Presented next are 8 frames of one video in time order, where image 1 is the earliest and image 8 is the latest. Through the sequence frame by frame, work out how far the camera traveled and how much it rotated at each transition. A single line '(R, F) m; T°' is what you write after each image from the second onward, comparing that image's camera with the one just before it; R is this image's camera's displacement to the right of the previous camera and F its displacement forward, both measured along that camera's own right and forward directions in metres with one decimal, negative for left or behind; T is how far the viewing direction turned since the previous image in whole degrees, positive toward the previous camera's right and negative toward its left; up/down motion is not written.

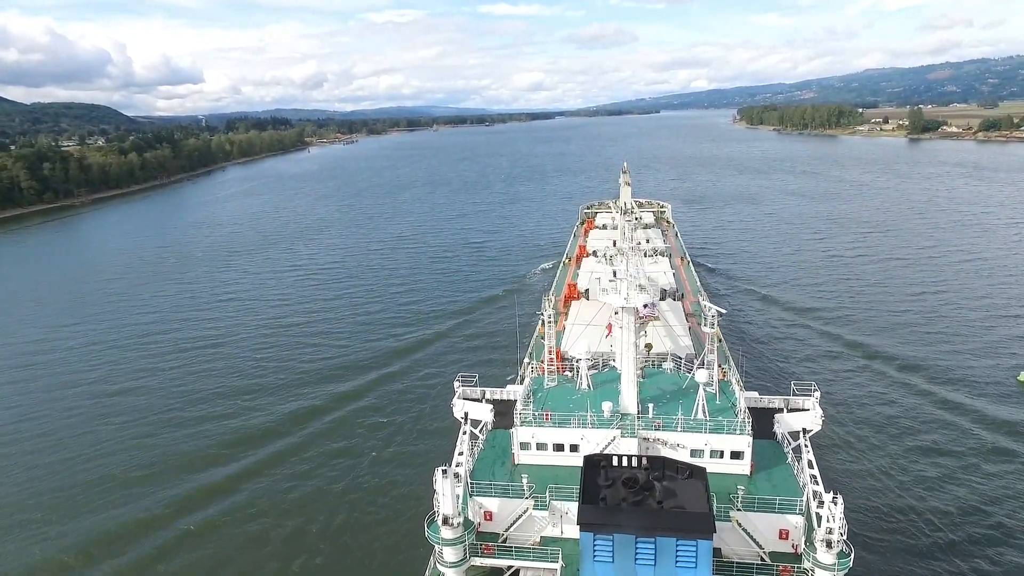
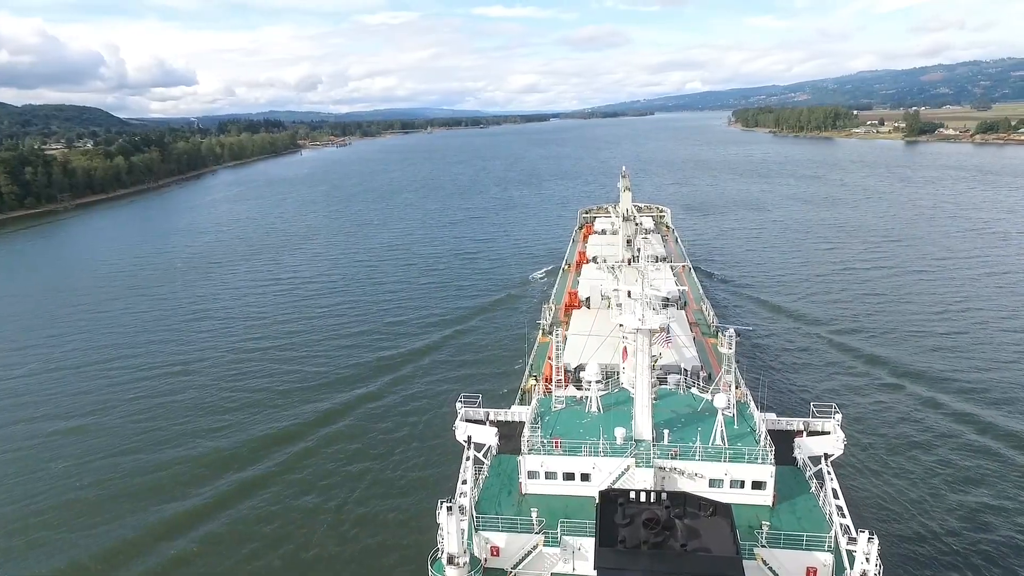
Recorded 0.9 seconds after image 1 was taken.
(+1.8, +0.9) m; 0°
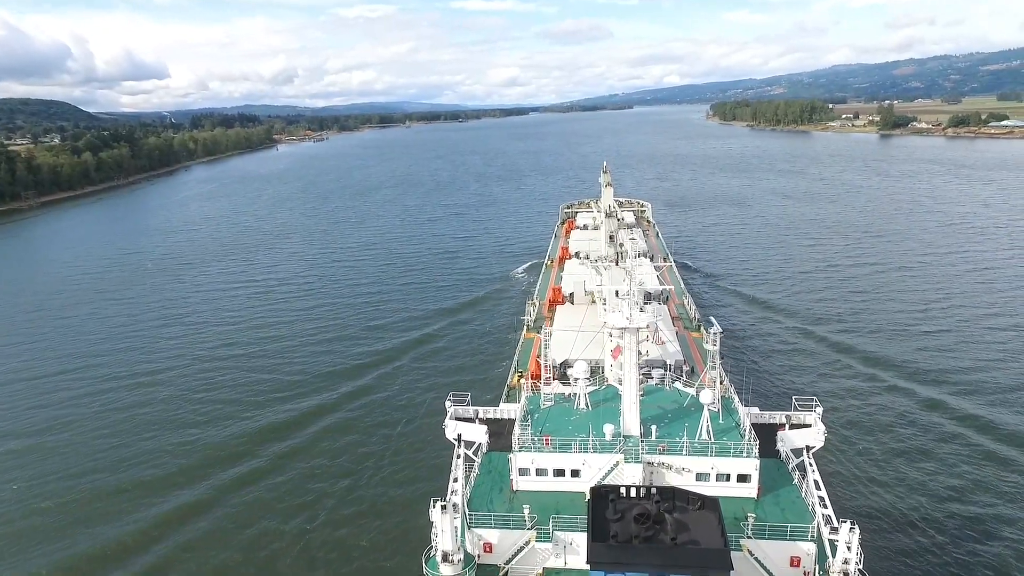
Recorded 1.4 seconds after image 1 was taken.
(0.0, +0.4) m; +2°
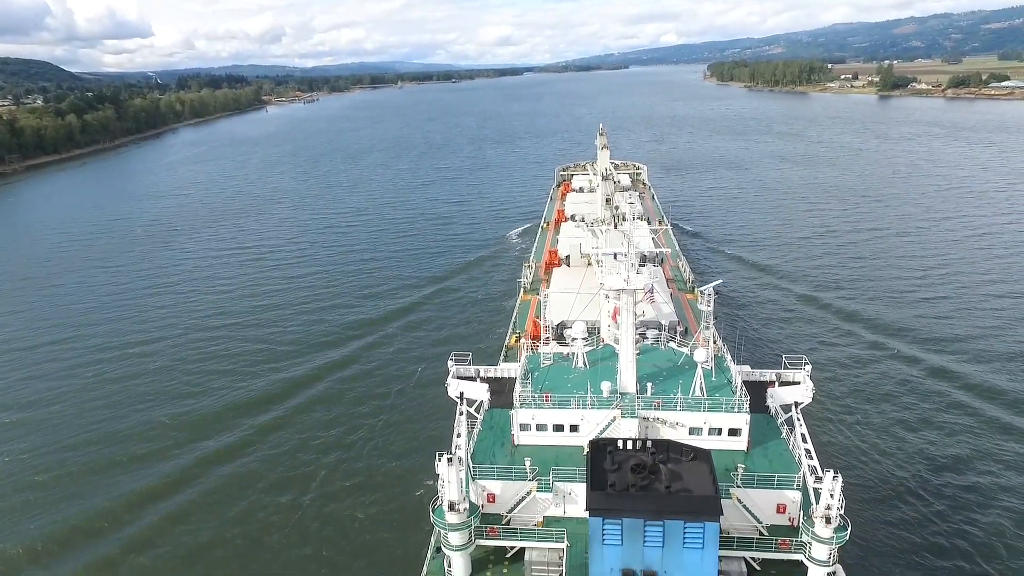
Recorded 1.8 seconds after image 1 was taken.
(0.0, +0.2) m; +1°
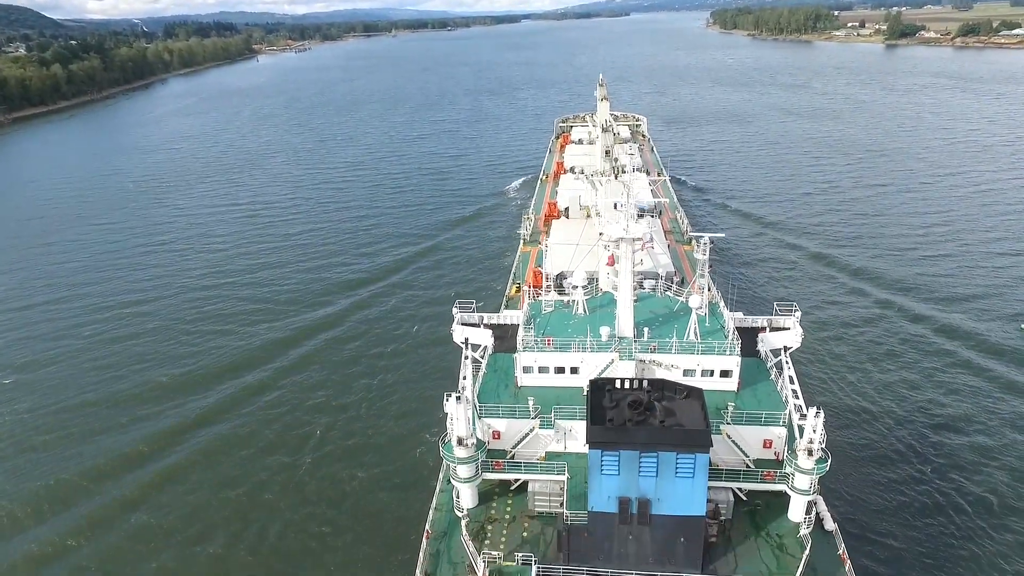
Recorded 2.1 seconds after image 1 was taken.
(0.0, +0.1) m; 0°
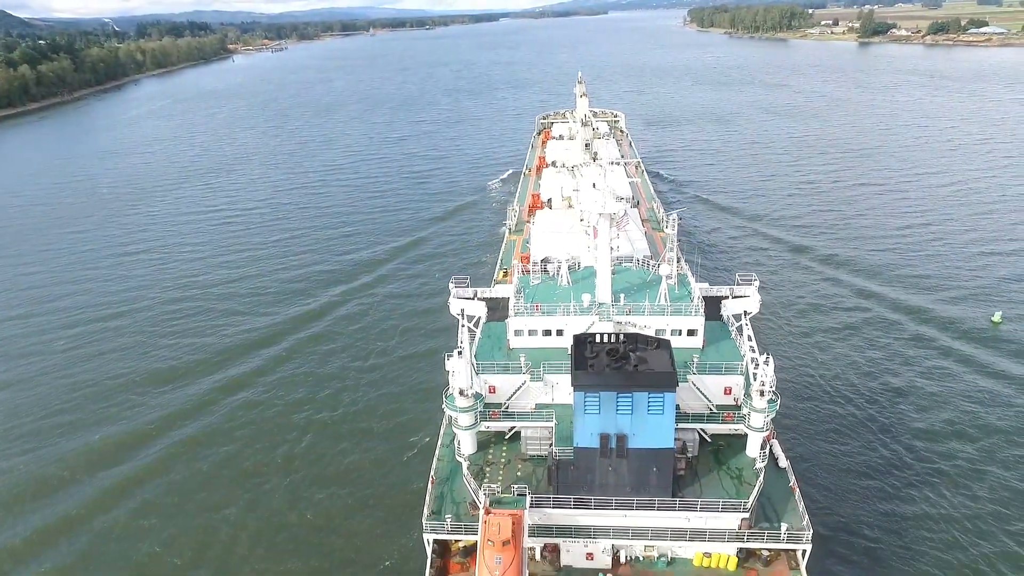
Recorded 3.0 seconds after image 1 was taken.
(0.0, 0.0) m; +2°
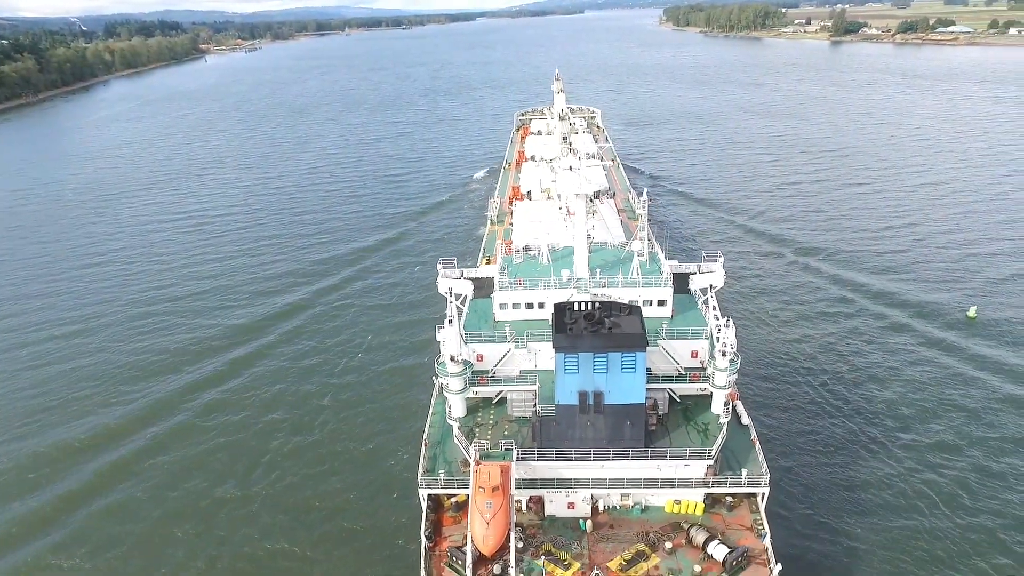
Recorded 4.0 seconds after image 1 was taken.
(0.0, +0.2) m; +2°
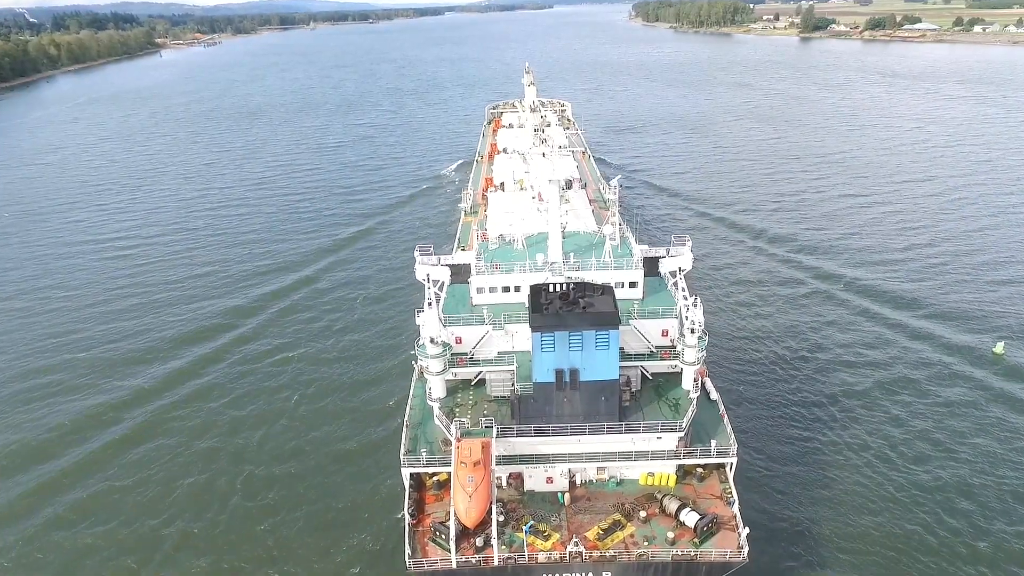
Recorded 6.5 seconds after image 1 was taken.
(0.0, +2.0) m; +3°
